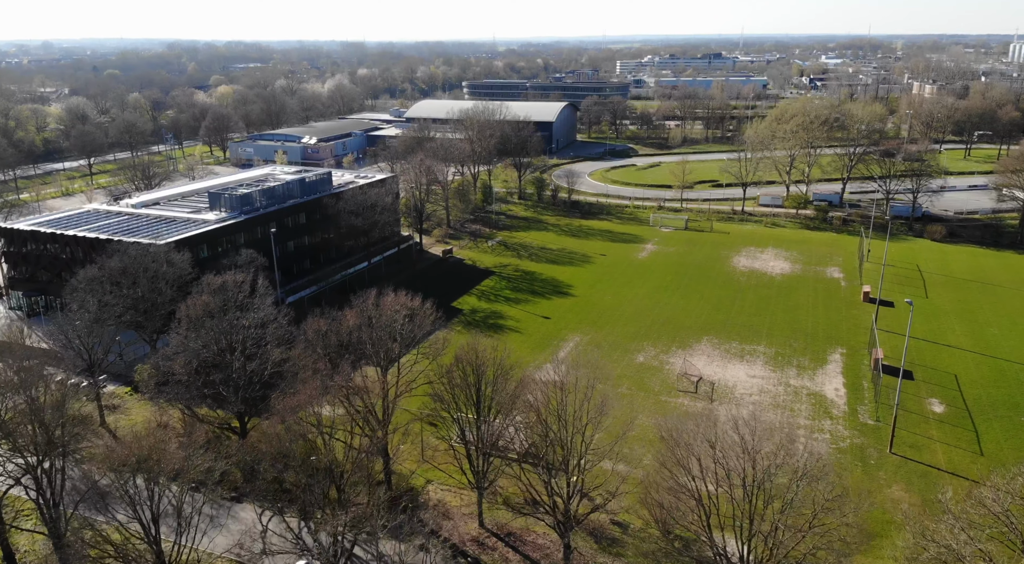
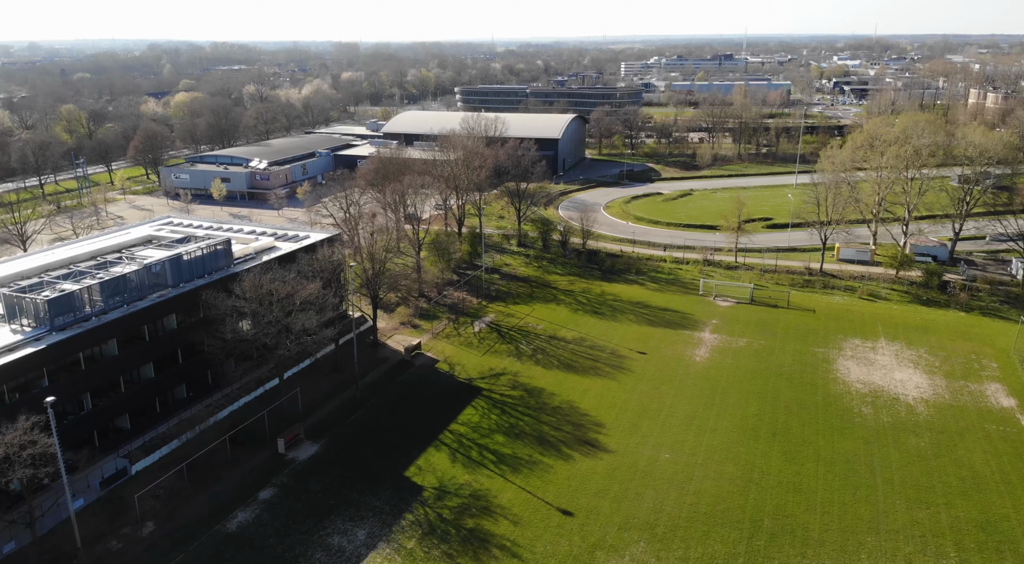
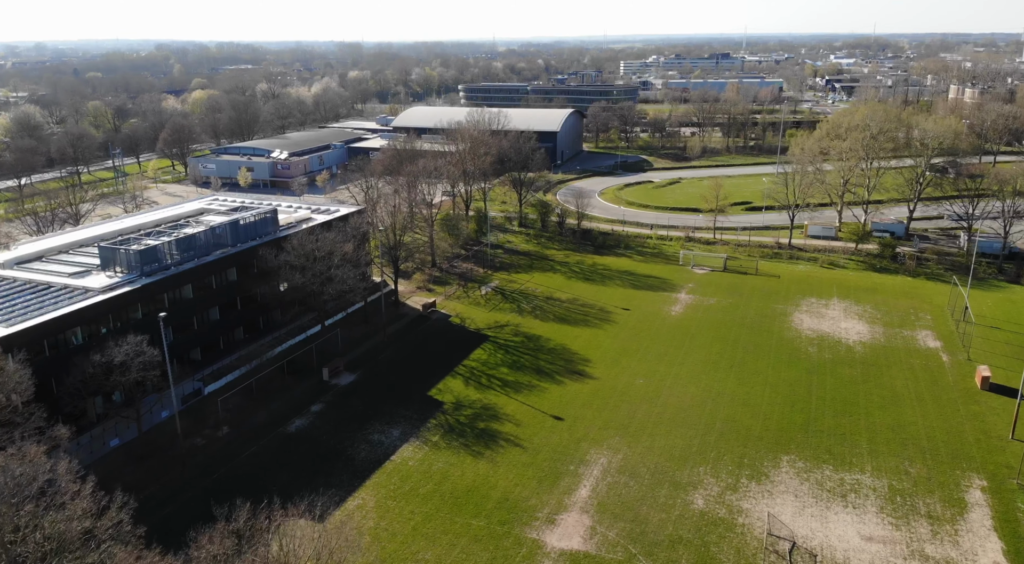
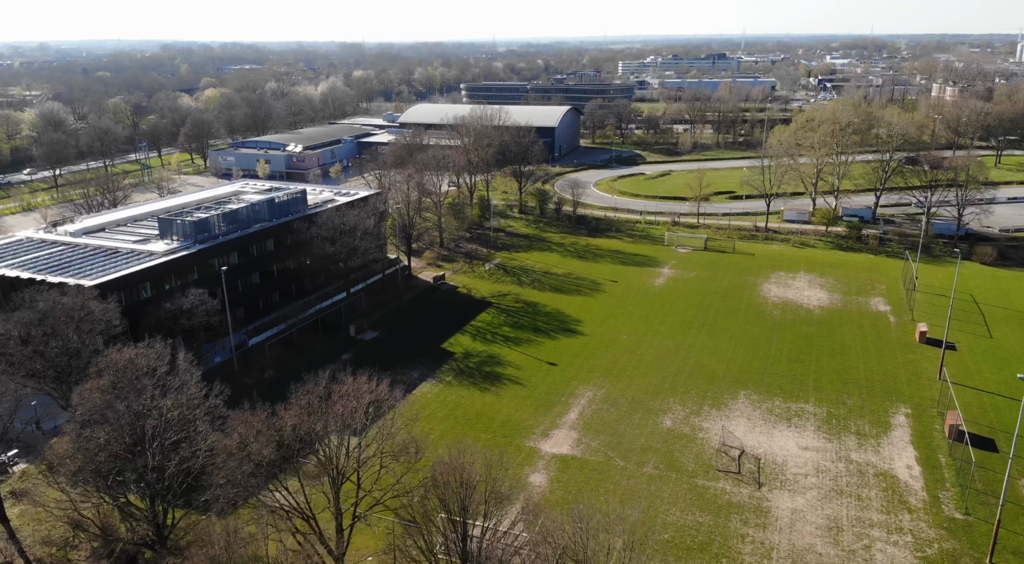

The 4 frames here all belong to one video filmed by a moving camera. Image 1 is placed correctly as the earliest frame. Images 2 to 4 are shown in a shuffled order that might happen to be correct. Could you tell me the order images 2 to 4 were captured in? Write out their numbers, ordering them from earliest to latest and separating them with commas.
4, 3, 2
